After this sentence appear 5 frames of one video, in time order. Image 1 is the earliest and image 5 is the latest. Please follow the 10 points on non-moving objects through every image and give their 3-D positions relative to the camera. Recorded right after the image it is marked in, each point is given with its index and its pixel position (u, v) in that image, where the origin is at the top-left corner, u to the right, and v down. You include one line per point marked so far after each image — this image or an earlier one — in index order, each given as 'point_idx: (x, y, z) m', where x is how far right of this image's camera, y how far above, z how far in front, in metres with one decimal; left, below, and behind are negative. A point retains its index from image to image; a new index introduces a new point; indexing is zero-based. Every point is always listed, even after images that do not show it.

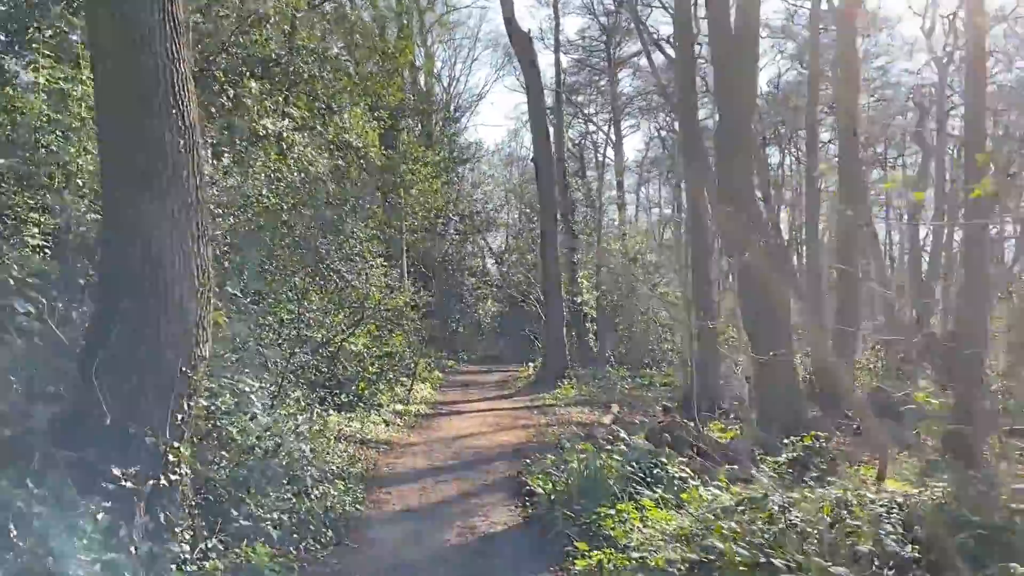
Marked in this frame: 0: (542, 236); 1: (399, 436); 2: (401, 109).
0: (+0.6, +0.9, +15.9) m
1: (-1.4, -1.8, +9.6) m
2: (-2.1, +3.3, +14.9) m
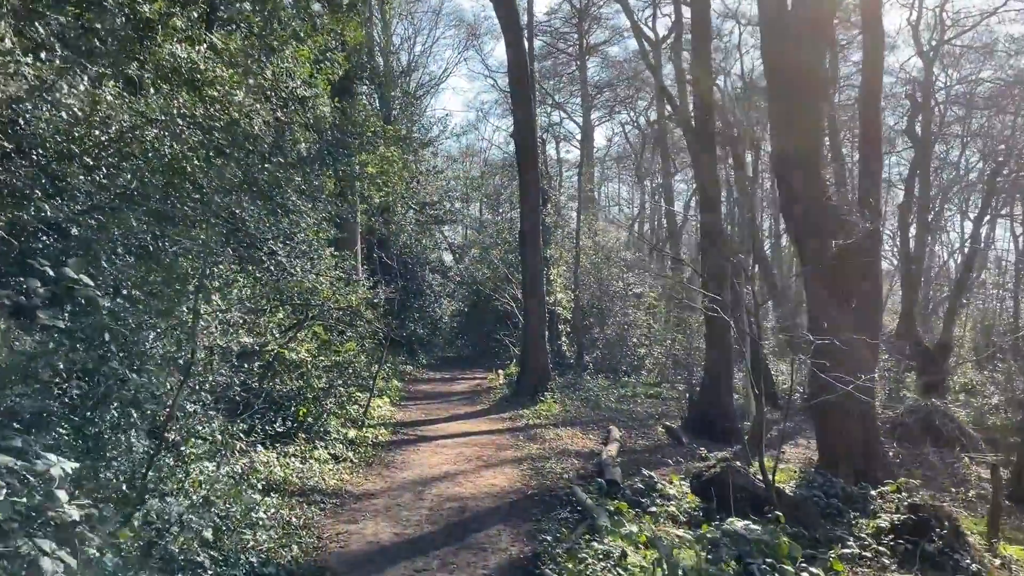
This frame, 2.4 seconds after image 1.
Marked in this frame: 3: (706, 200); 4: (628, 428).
0: (+0.2, +1.0, +13.6) m
1: (-1.4, -1.7, +7.2) m
2: (-2.4, +3.4, +12.5) m
3: (+2.9, +0.9, +11.8) m
4: (+1.7, -2.0, +11.7) m
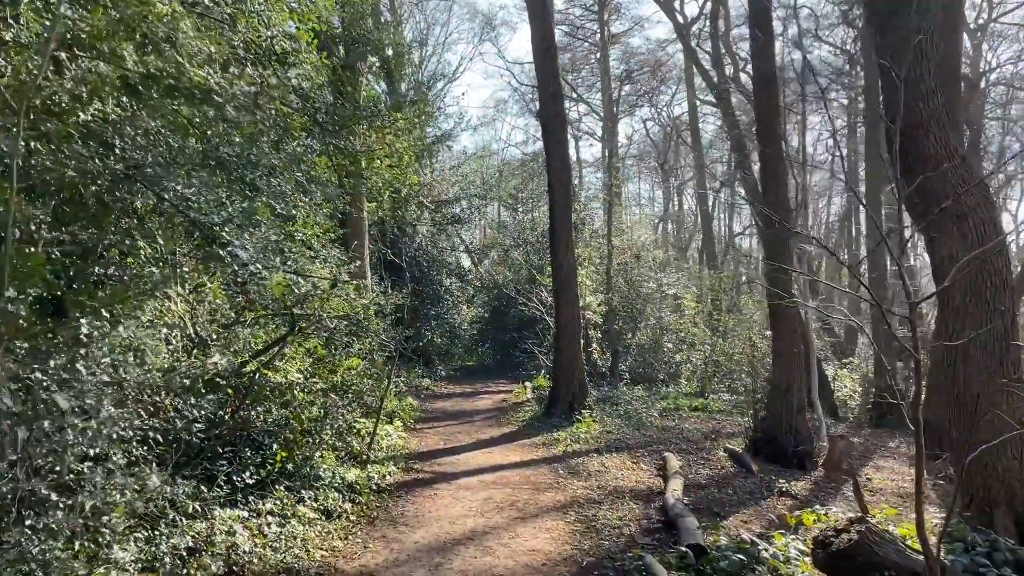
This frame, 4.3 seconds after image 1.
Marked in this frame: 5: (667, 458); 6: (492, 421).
0: (+0.6, +1.0, +11.9) m
1: (-1.1, -1.7, +5.5) m
2: (-2.1, +3.3, +10.8) m
3: (+3.2, +1.0, +10.0) m
4: (+2.1, -2.0, +9.9) m
5: (+1.7, -1.9, +8.8) m
6: (-0.3, -2.0, +12.0) m
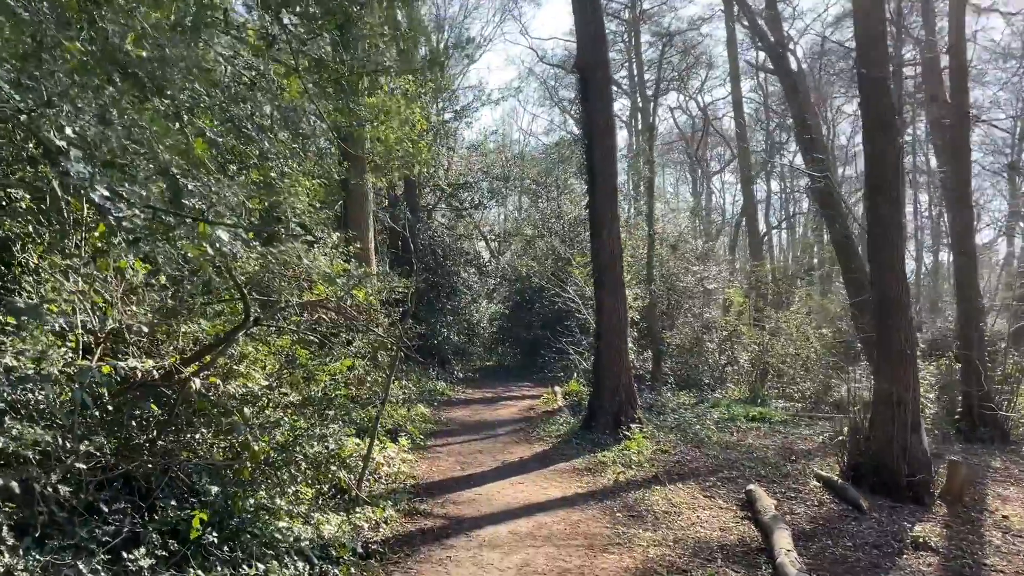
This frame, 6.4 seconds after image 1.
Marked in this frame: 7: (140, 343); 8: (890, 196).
0: (+1.0, +1.1, +9.8) m
1: (-0.9, -1.6, +3.5) m
2: (-1.7, +3.5, +8.8) m
3: (+3.6, +1.1, +7.9) m
4: (+2.4, -1.9, +7.8) m
5: (+2.0, -1.7, +6.8) m
6: (+0.1, -1.8, +9.9) m
7: (-2.2, -0.3, +4.8) m
8: (+3.7, +0.9, +7.8) m
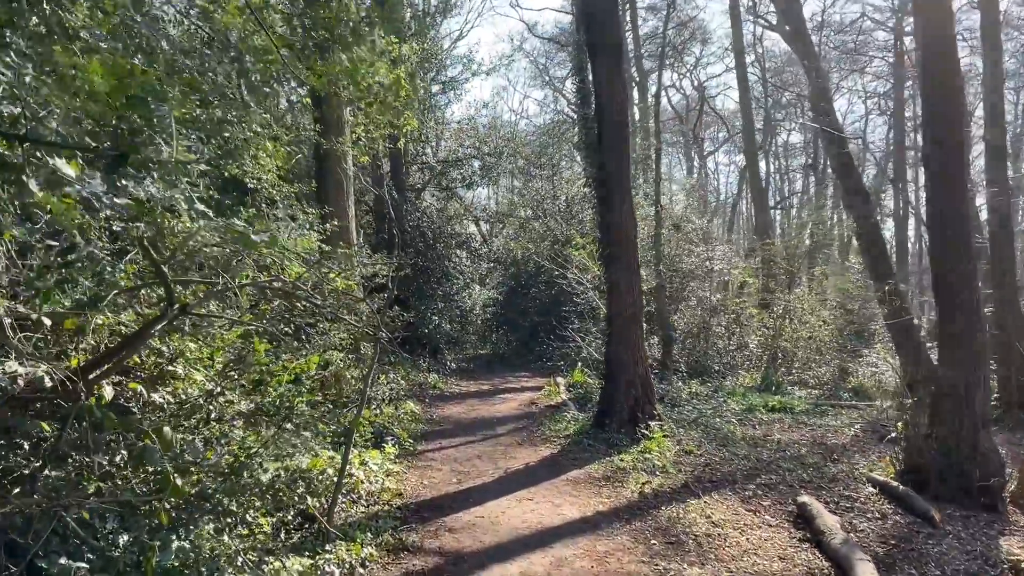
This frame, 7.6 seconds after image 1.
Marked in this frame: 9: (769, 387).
0: (+0.9, +1.3, +8.7) m
1: (-0.8, -1.5, +2.3) m
2: (-1.7, +3.6, +7.6) m
3: (+3.6, +1.3, +6.7) m
4: (+2.5, -1.7, +6.7) m
5: (+2.1, -1.5, +5.6) m
6: (+0.1, -1.6, +8.8) m
7: (-2.2, -0.2, +3.6) m
8: (+3.7, +1.1, +6.6) m
9: (+4.9, -1.9, +15.5) m
